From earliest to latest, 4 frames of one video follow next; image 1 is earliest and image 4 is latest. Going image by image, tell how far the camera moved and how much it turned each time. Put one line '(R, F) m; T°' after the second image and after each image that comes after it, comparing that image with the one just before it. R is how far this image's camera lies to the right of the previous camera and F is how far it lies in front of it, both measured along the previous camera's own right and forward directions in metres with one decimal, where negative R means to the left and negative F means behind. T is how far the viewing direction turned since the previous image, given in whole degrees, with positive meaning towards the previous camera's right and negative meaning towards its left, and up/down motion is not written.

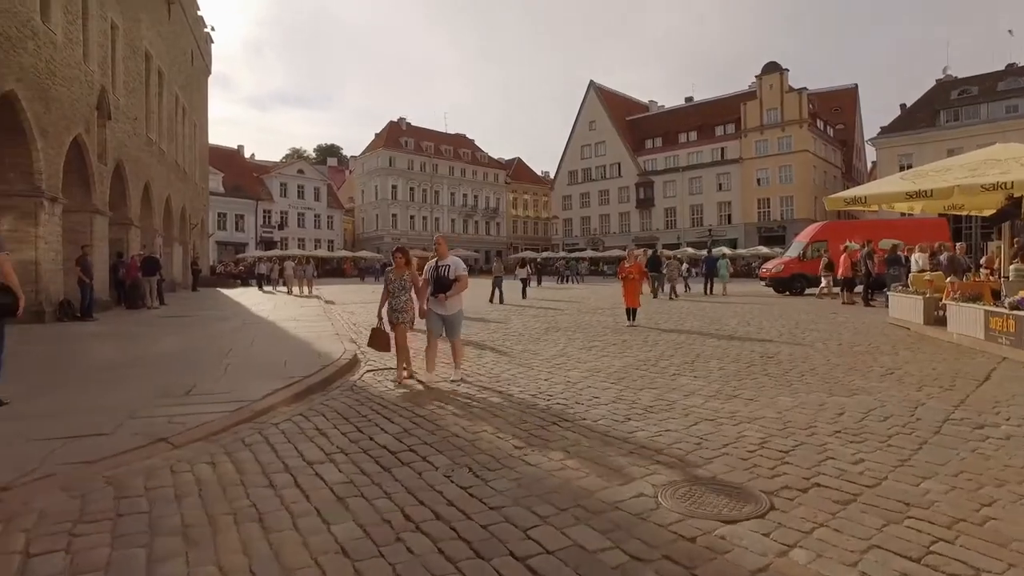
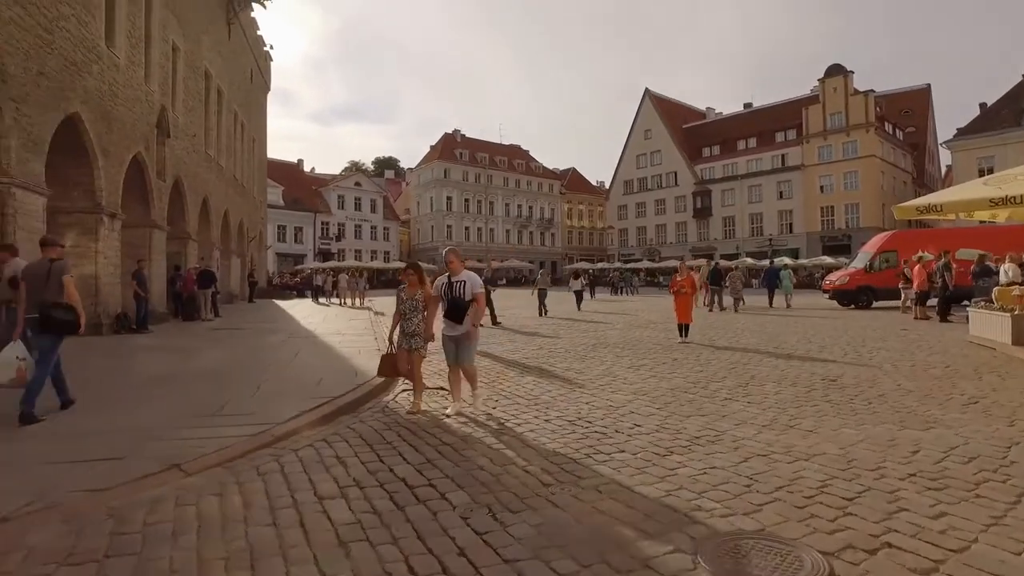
(+0.2, +0.4) m; -5°
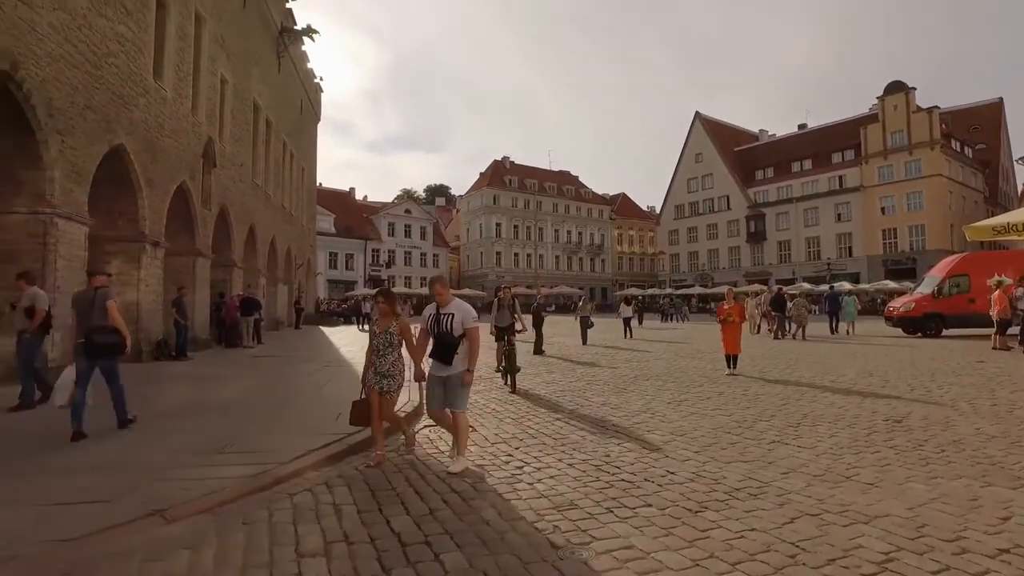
(+0.3, +0.5) m; -4°
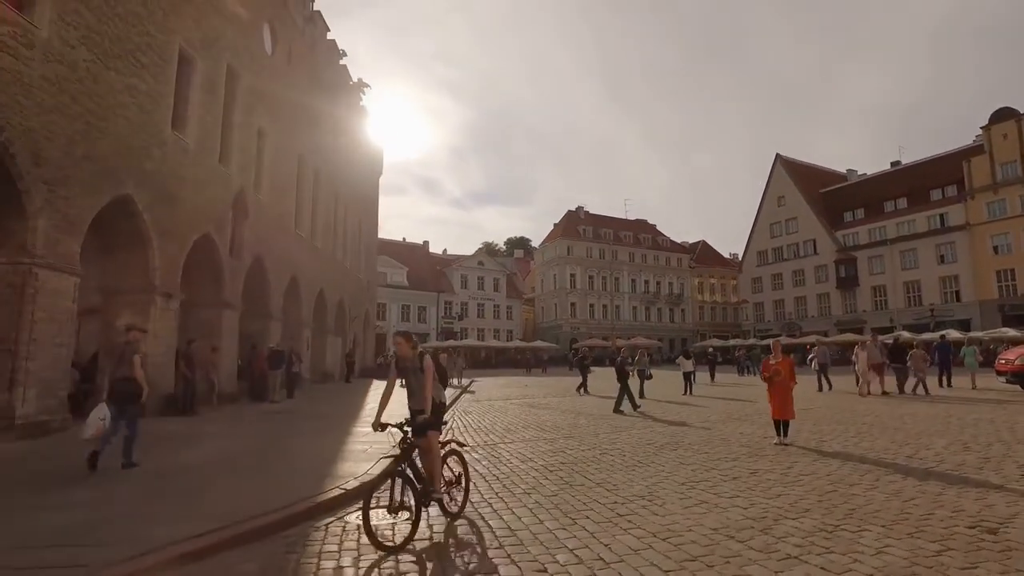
(+1.3, +1.6) m; -7°
